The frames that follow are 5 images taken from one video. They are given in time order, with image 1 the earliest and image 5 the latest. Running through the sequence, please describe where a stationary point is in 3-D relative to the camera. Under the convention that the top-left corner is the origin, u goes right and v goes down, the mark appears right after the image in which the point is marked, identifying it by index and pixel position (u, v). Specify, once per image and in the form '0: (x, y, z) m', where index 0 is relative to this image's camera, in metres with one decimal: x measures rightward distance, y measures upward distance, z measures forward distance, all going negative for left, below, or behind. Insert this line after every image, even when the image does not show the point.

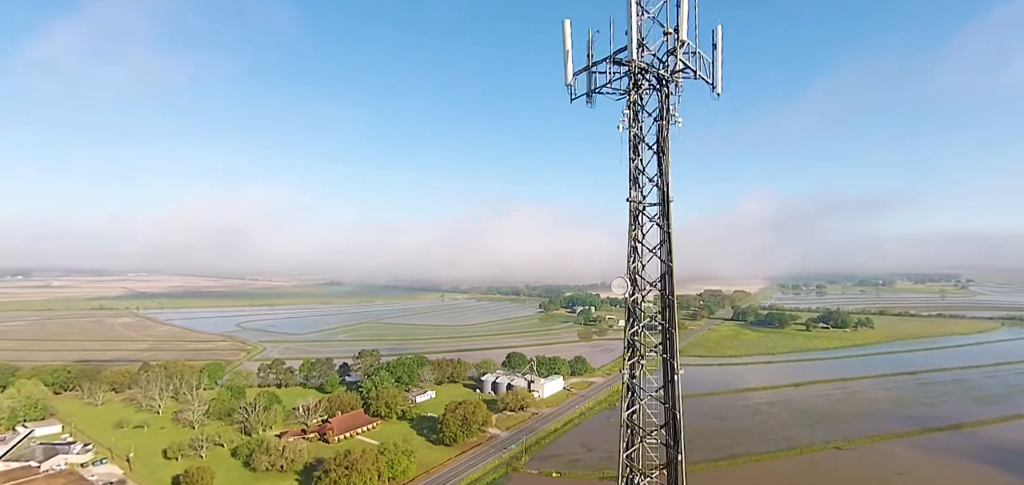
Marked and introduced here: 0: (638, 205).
0: (+3.0, +0.9, +13.3) m
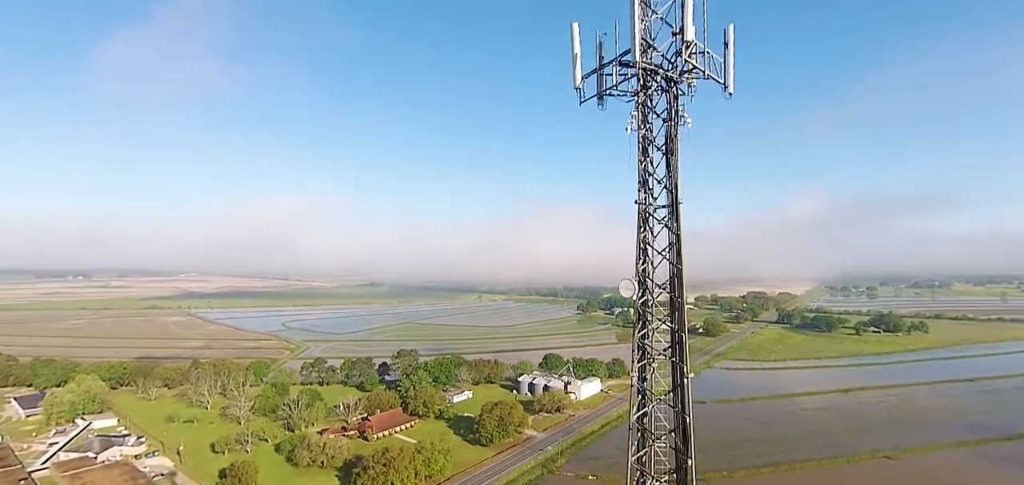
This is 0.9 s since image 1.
0: (+3.2, +0.8, +13.2) m
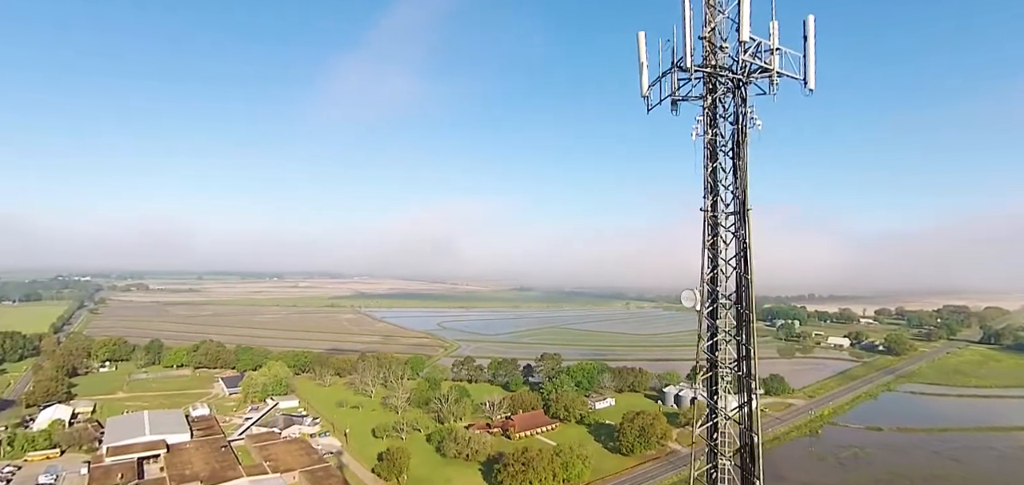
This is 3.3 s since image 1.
0: (+4.6, +0.6, +12.7) m
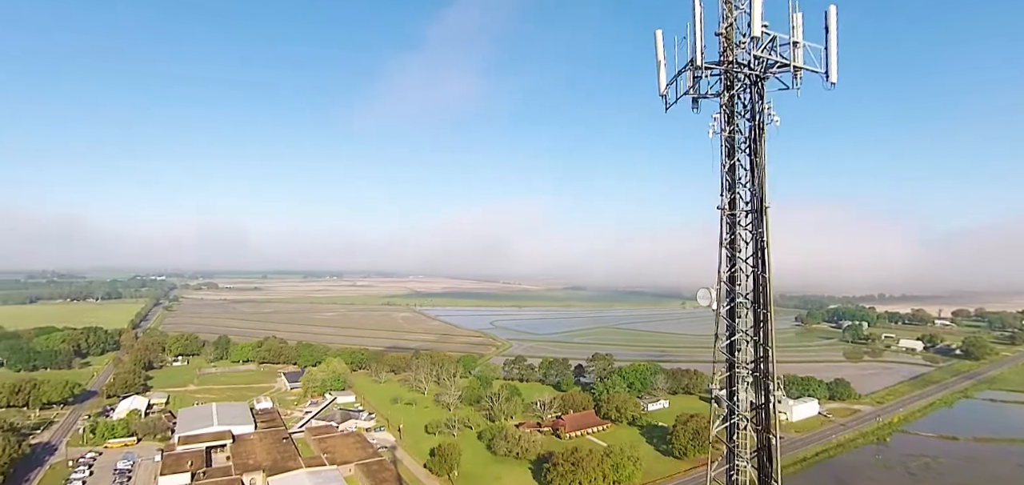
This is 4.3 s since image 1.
0: (+5.0, +0.5, +12.7) m
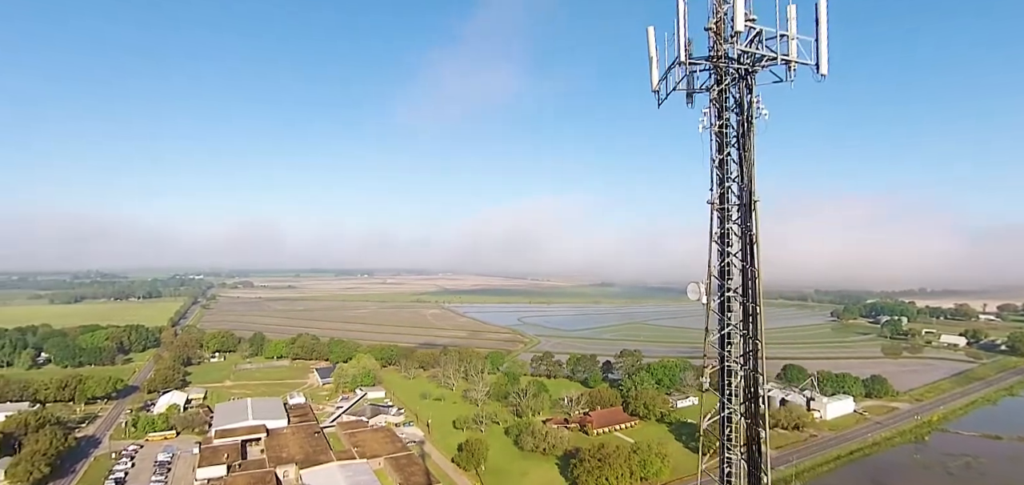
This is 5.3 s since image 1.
0: (+5.0, +0.4, +13.0) m
